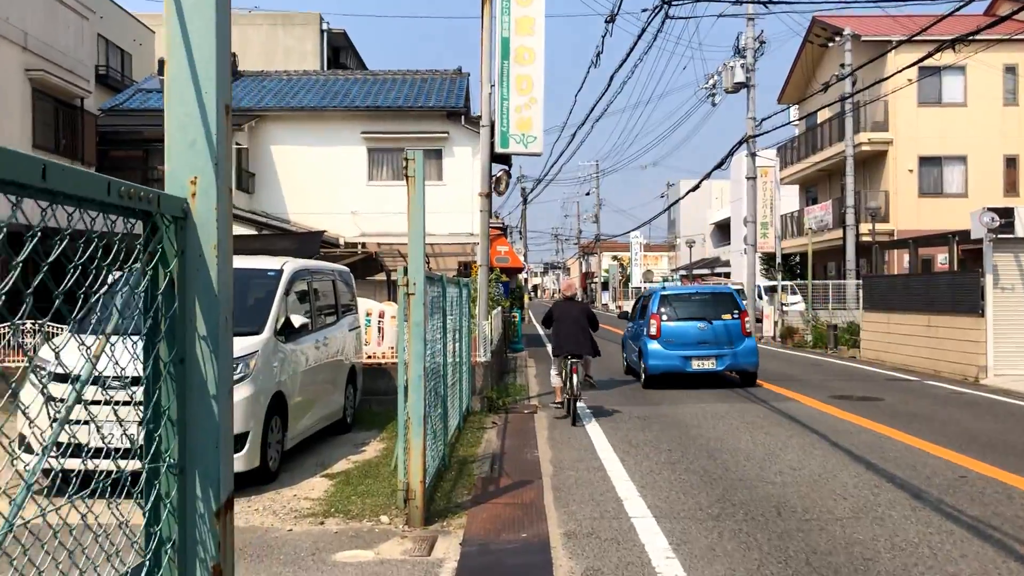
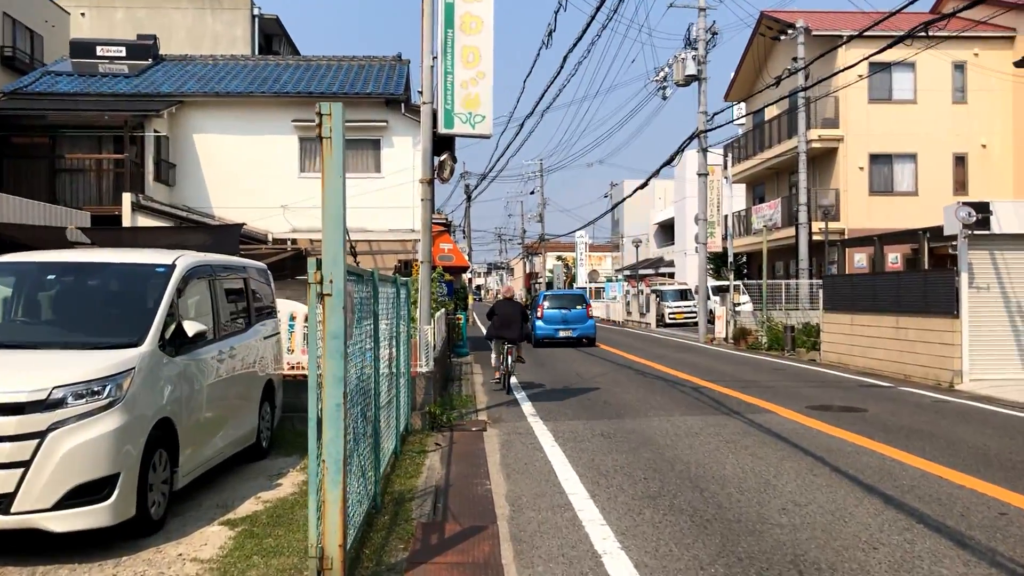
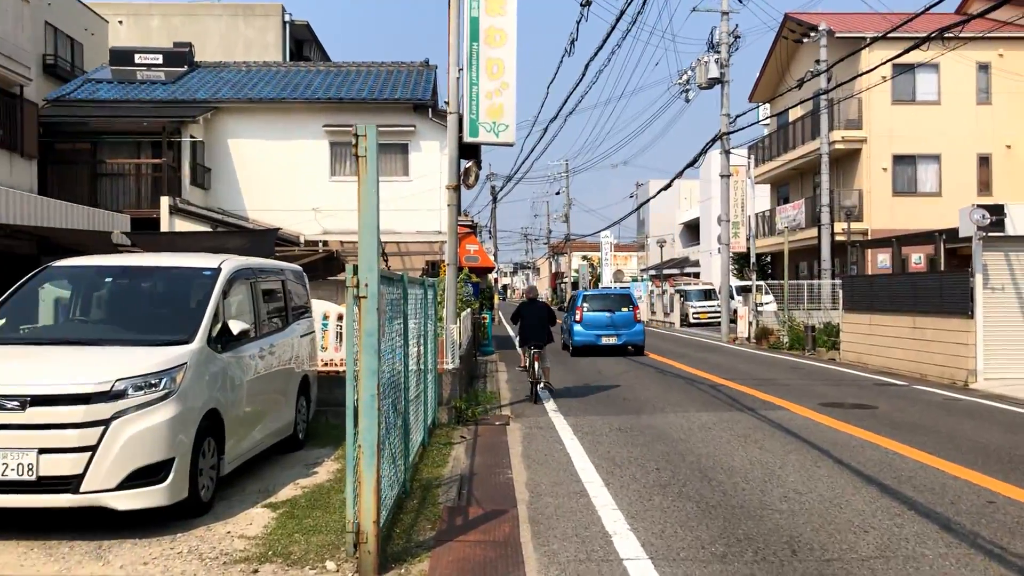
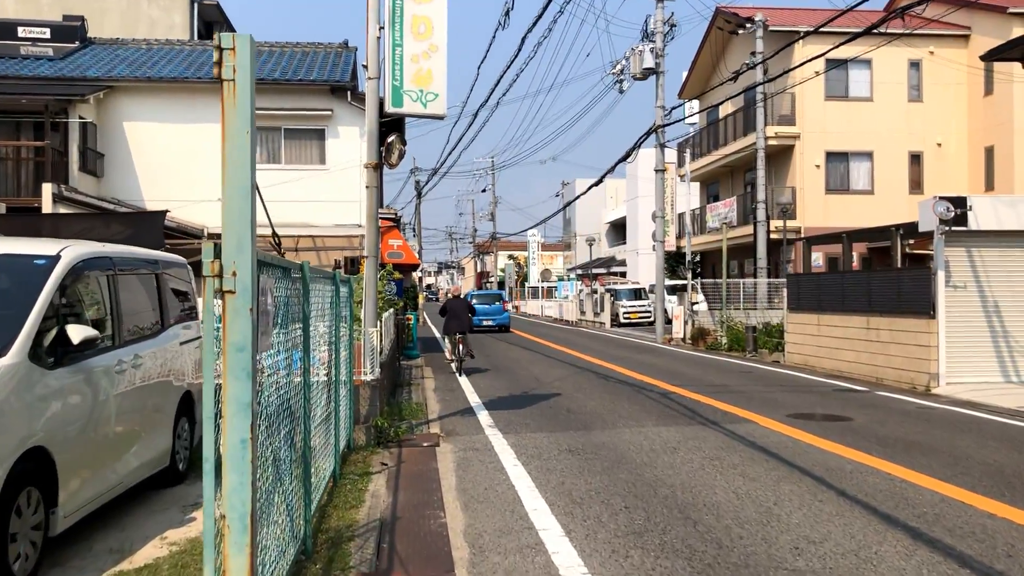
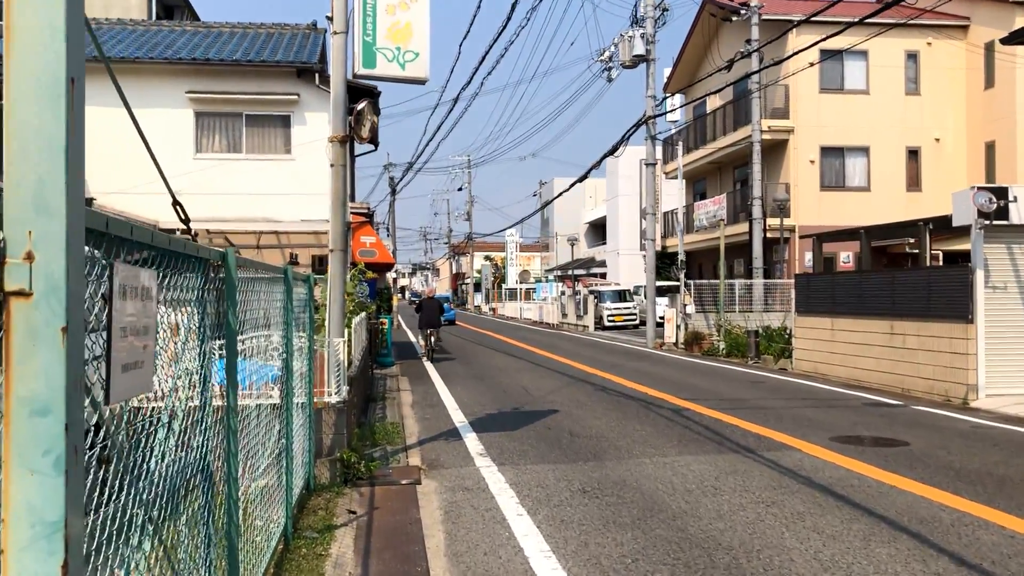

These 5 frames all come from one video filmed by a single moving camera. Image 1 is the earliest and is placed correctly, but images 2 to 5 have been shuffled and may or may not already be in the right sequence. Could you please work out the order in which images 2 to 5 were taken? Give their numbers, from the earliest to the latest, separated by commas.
3, 2, 4, 5
